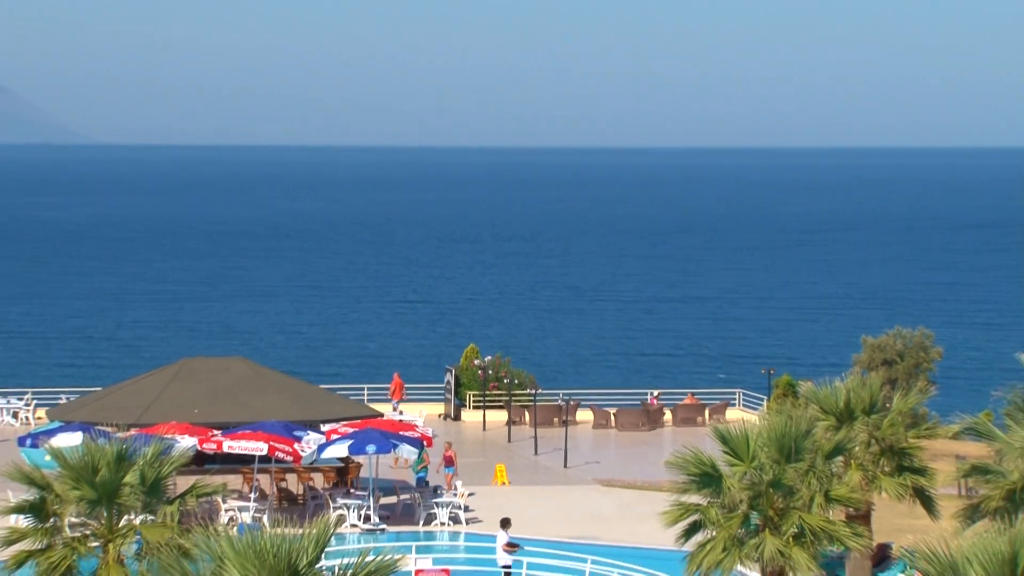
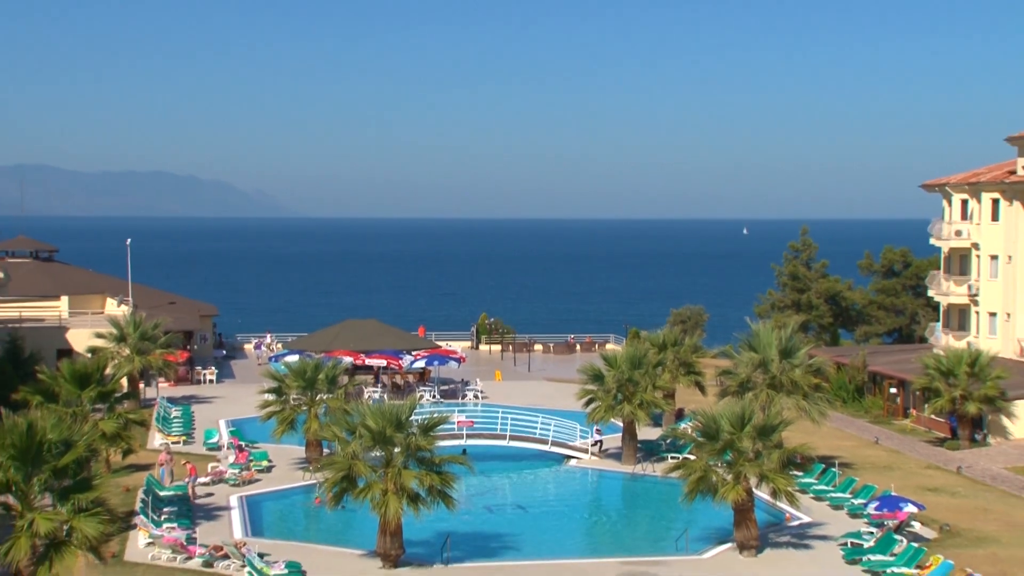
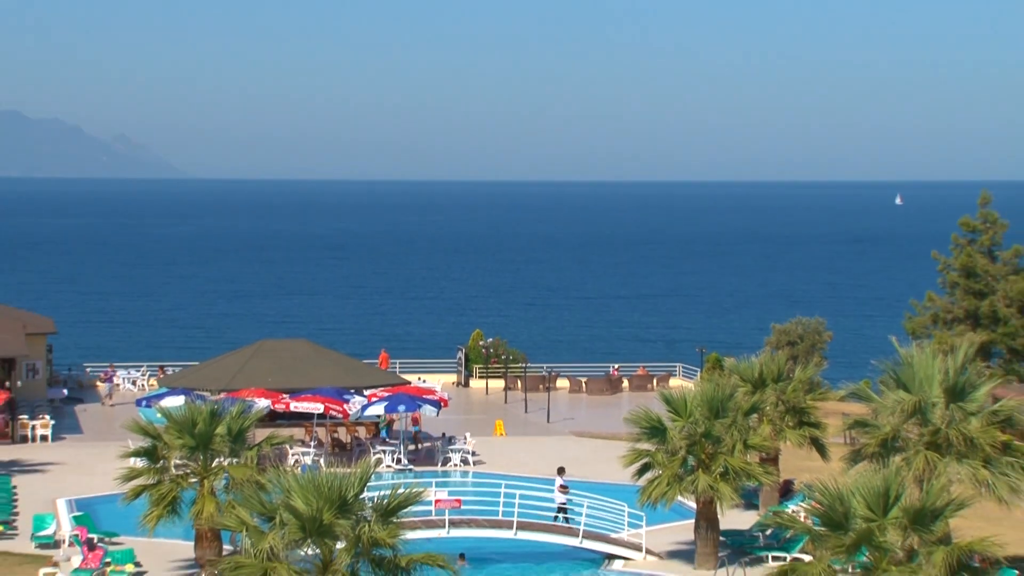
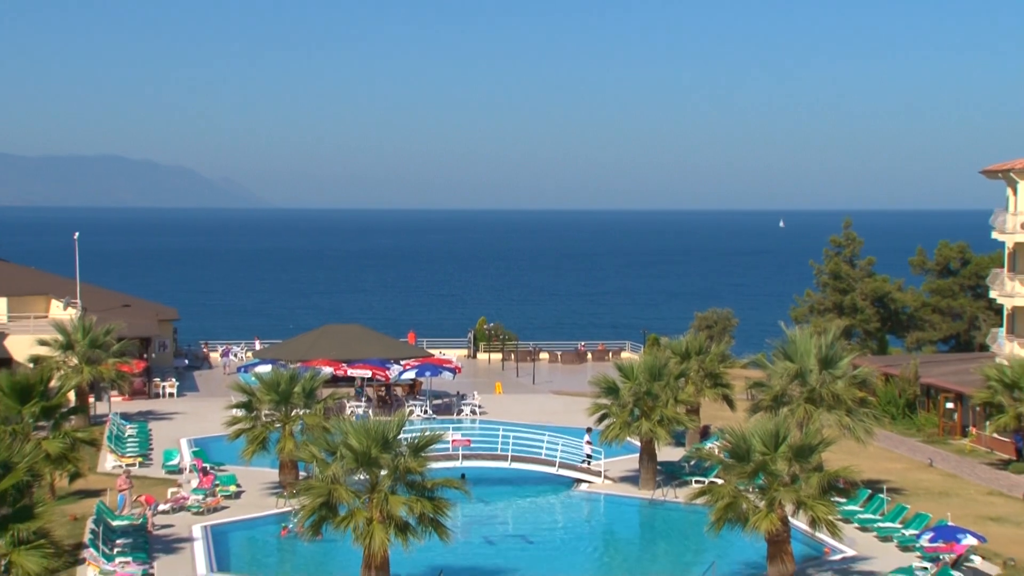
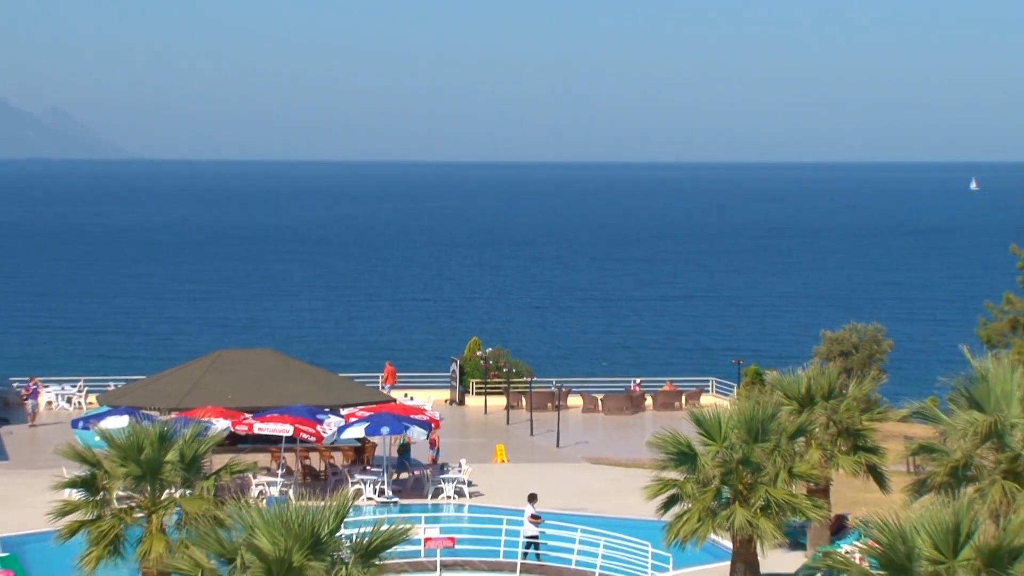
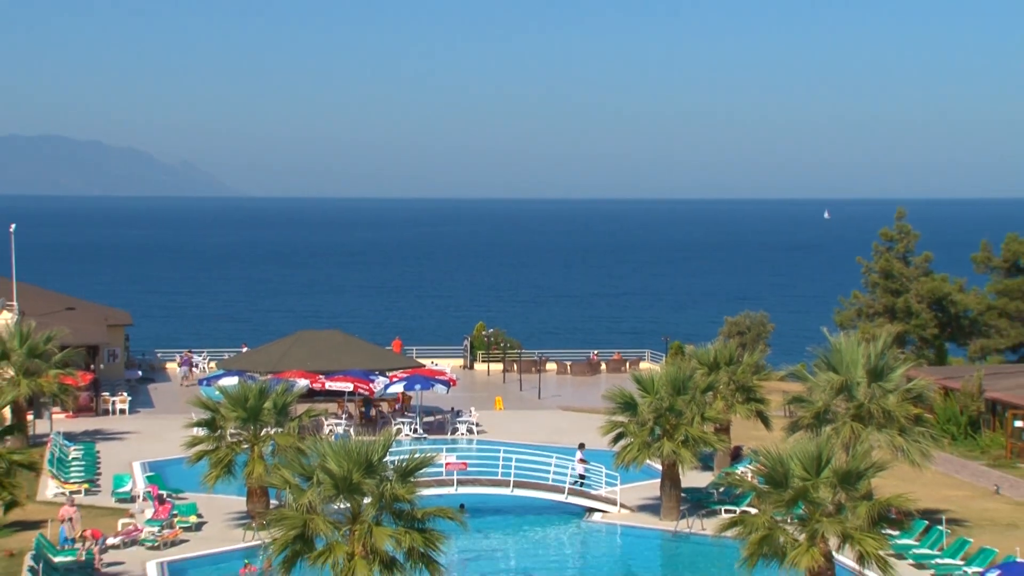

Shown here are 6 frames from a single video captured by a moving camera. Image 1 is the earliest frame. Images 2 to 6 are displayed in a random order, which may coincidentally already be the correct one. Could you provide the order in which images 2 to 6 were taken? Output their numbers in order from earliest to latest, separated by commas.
5, 3, 6, 4, 2
